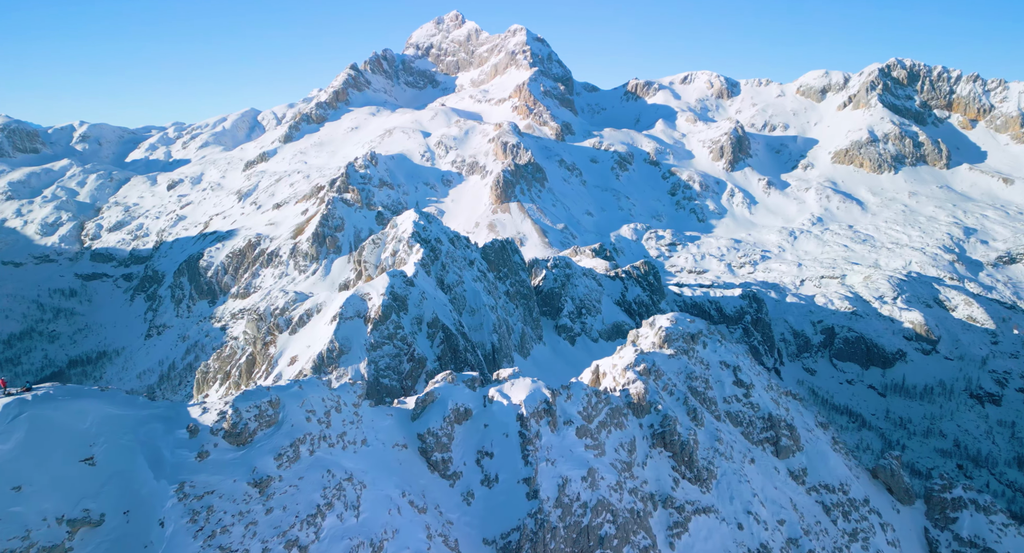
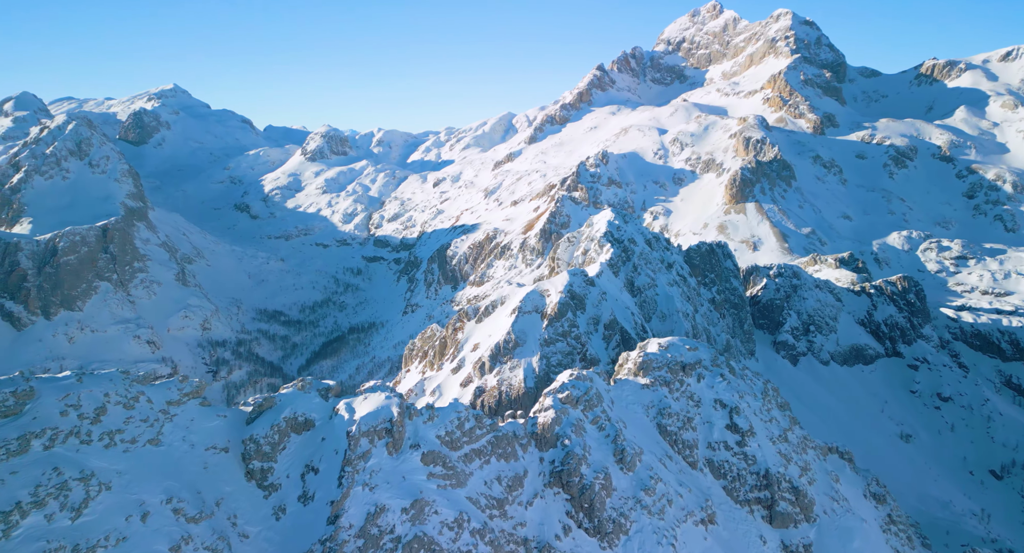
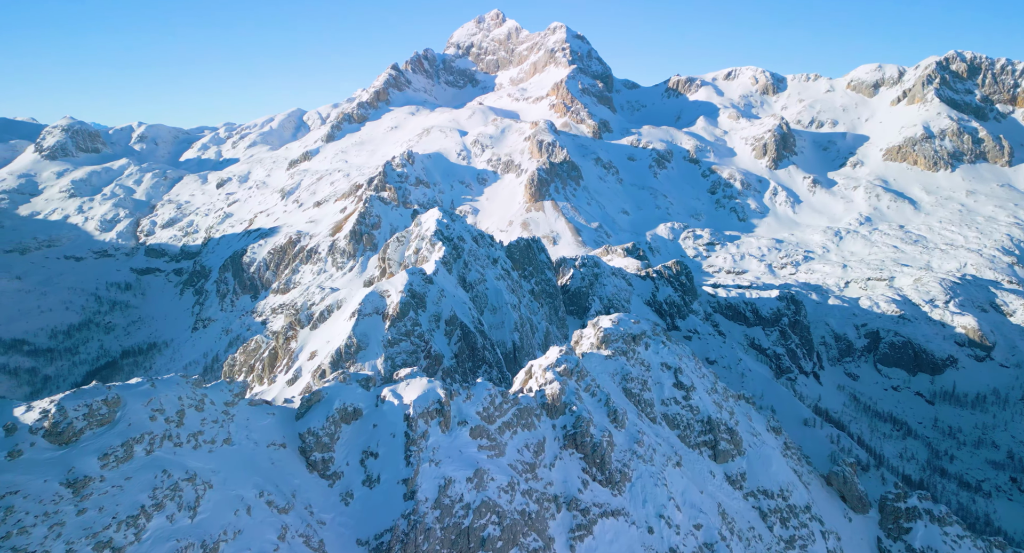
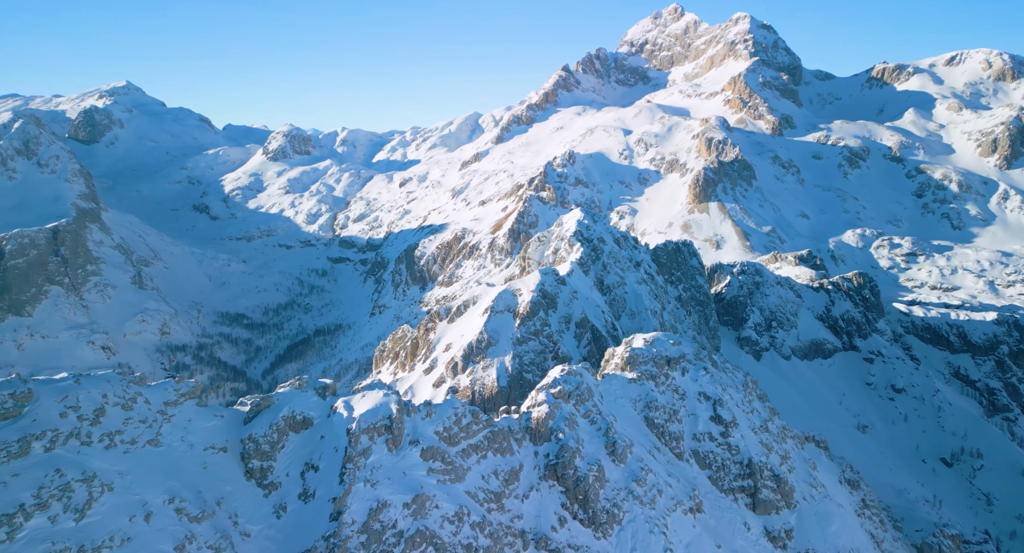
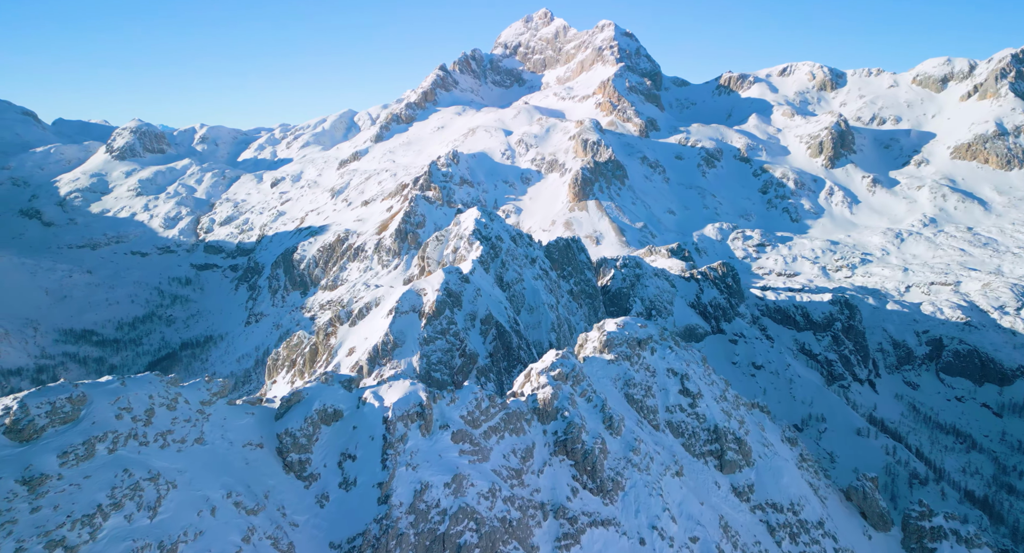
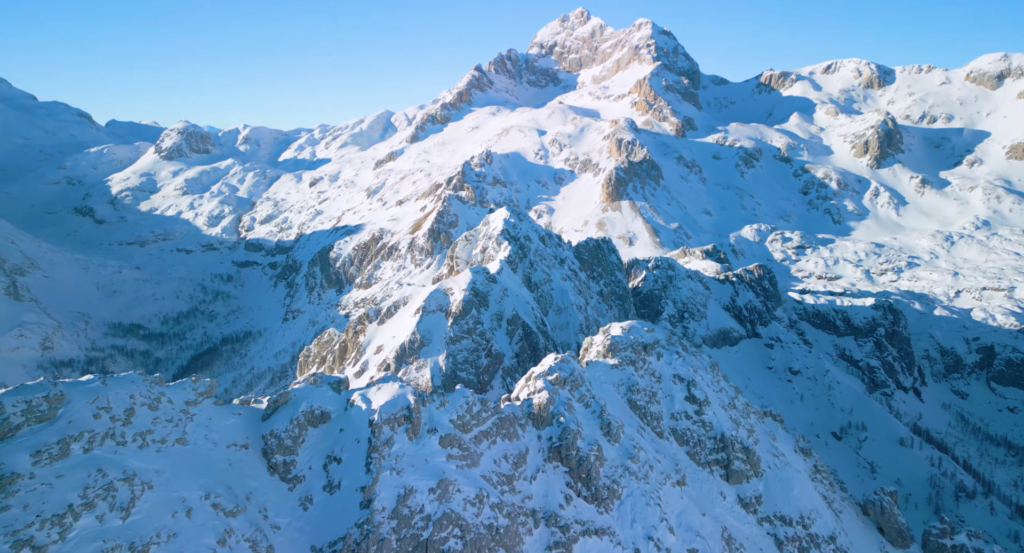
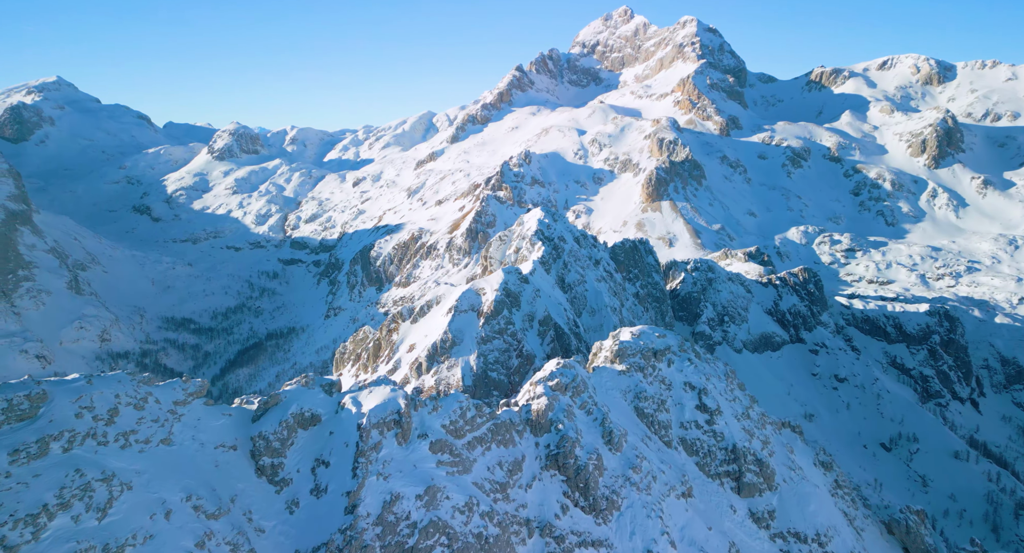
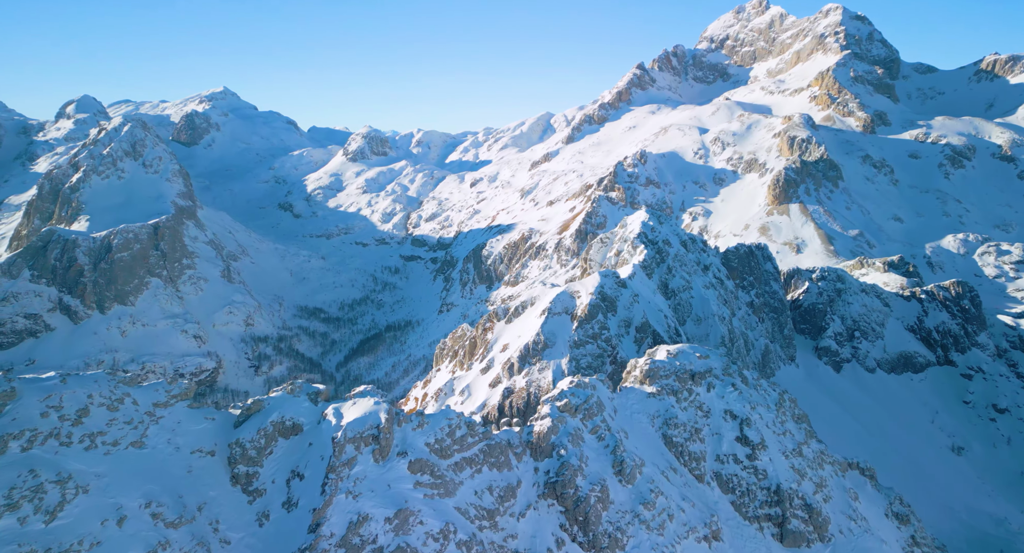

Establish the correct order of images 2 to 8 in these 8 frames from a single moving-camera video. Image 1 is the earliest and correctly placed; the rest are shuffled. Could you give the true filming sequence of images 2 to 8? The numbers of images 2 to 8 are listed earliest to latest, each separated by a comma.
3, 5, 6, 7, 4, 2, 8
